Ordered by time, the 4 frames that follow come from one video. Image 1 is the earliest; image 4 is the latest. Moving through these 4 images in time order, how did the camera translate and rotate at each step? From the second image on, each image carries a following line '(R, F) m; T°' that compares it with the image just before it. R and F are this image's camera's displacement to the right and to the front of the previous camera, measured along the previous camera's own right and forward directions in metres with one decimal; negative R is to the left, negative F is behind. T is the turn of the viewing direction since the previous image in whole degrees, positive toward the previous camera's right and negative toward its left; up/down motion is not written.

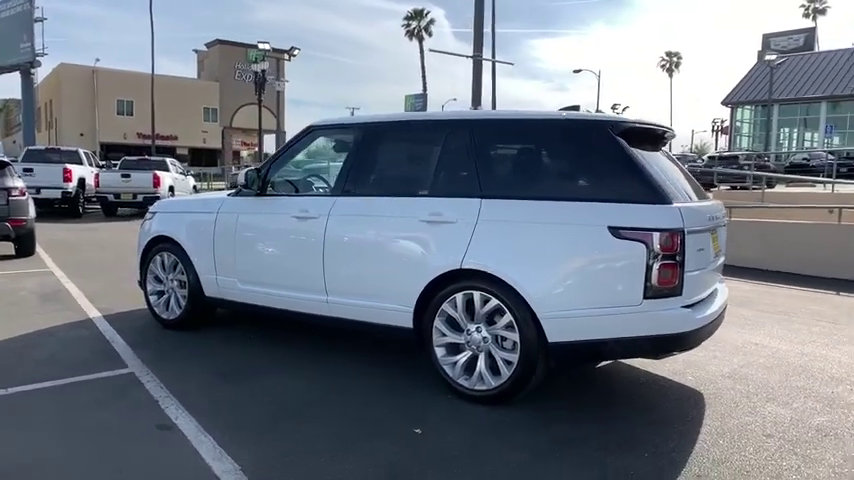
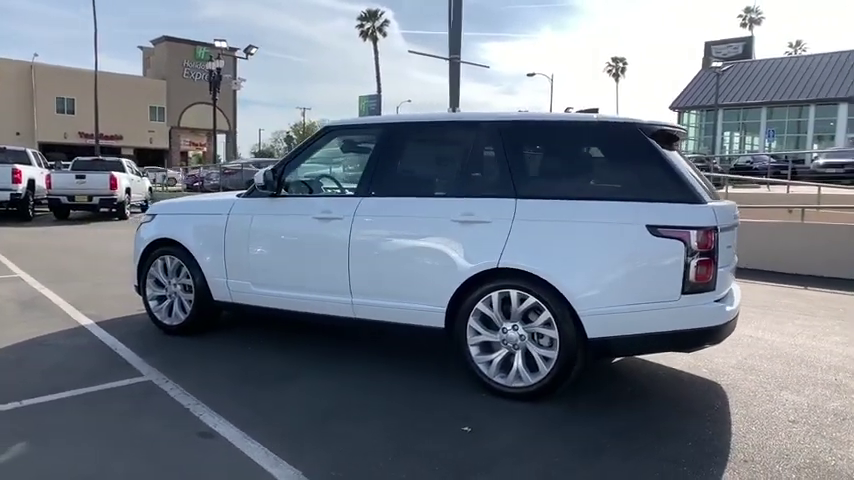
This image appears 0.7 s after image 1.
(-0.6, 0.0) m; +5°
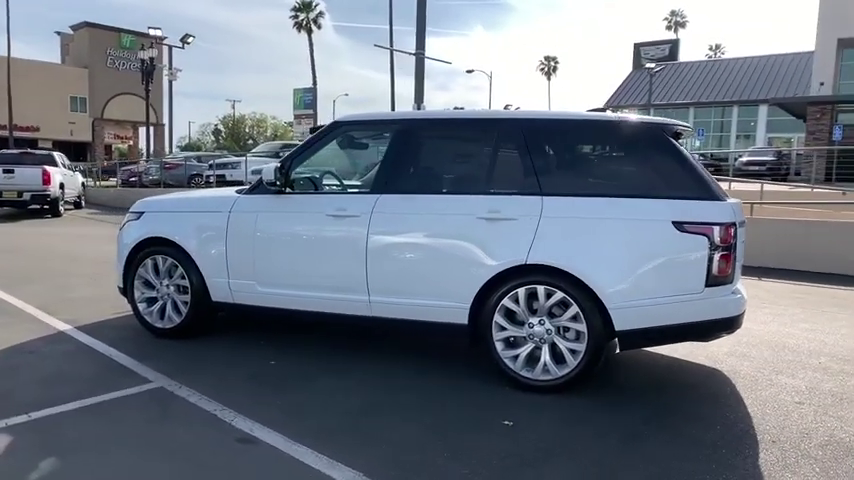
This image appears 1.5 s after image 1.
(-0.7, 0.0) m; +7°
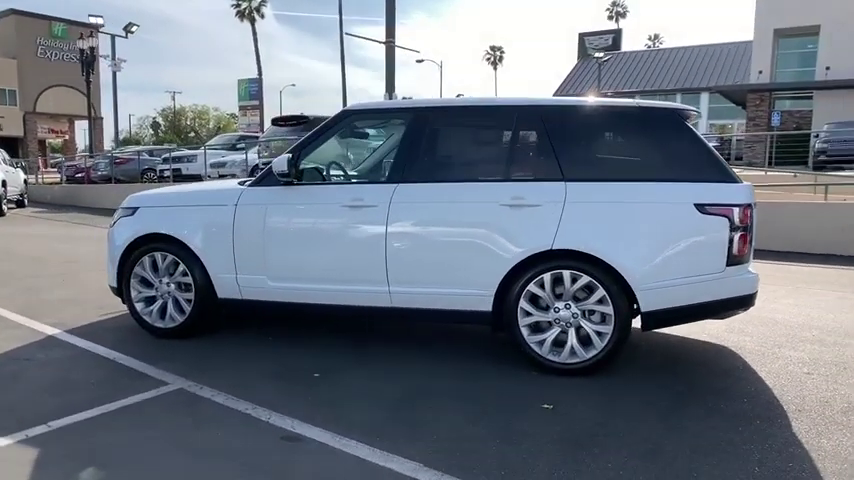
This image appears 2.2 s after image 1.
(-0.6, +0.1) m; +5°
